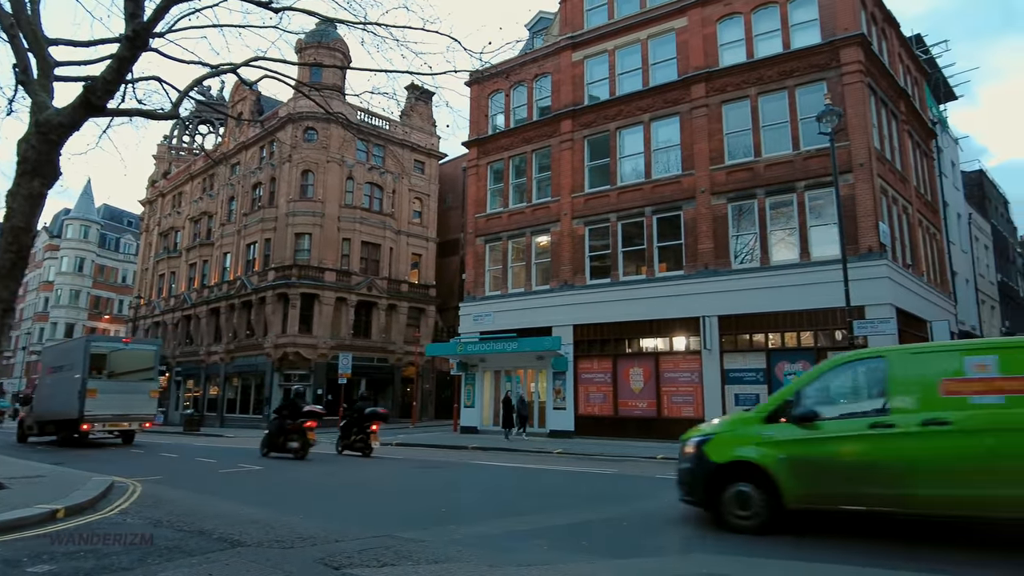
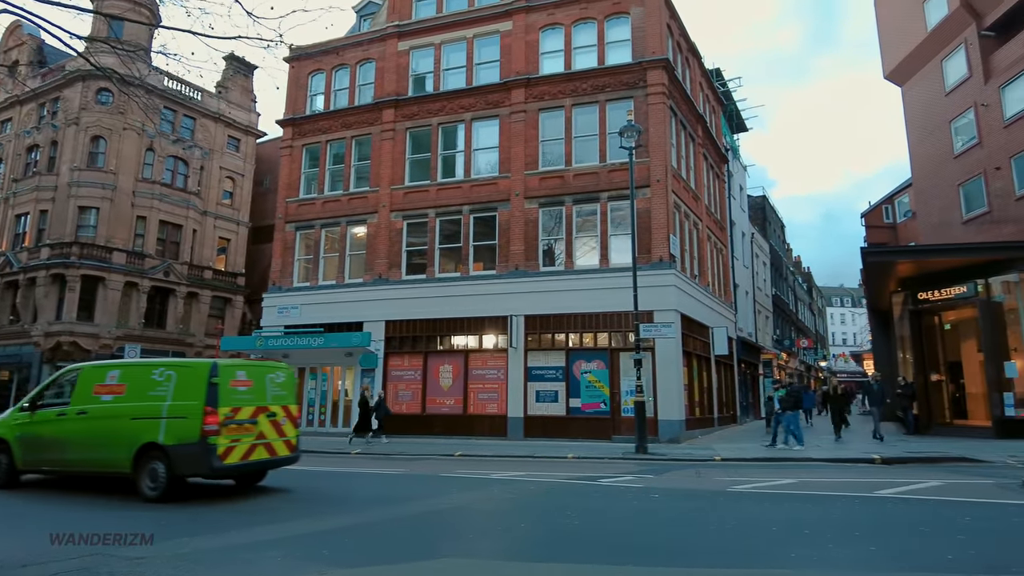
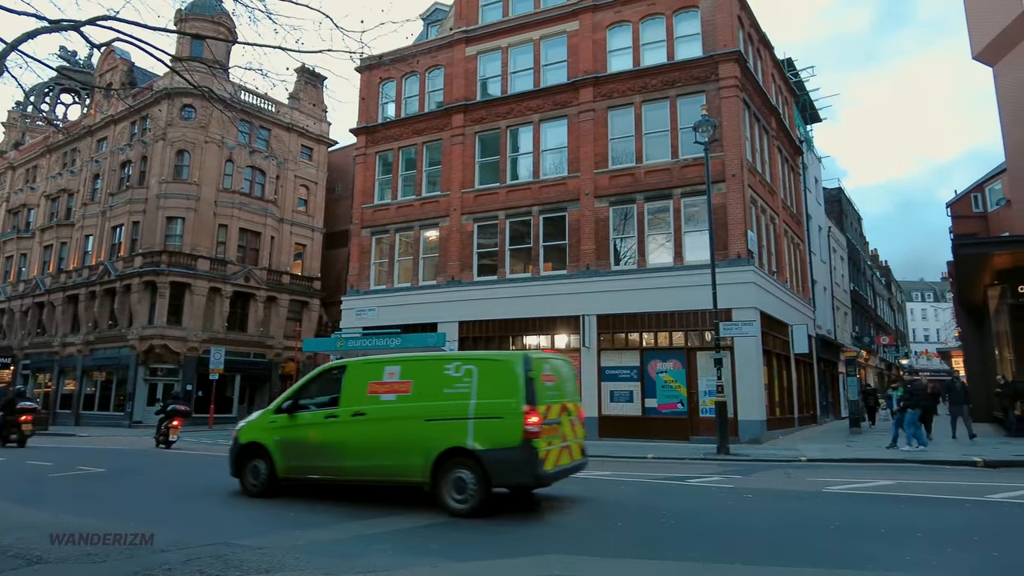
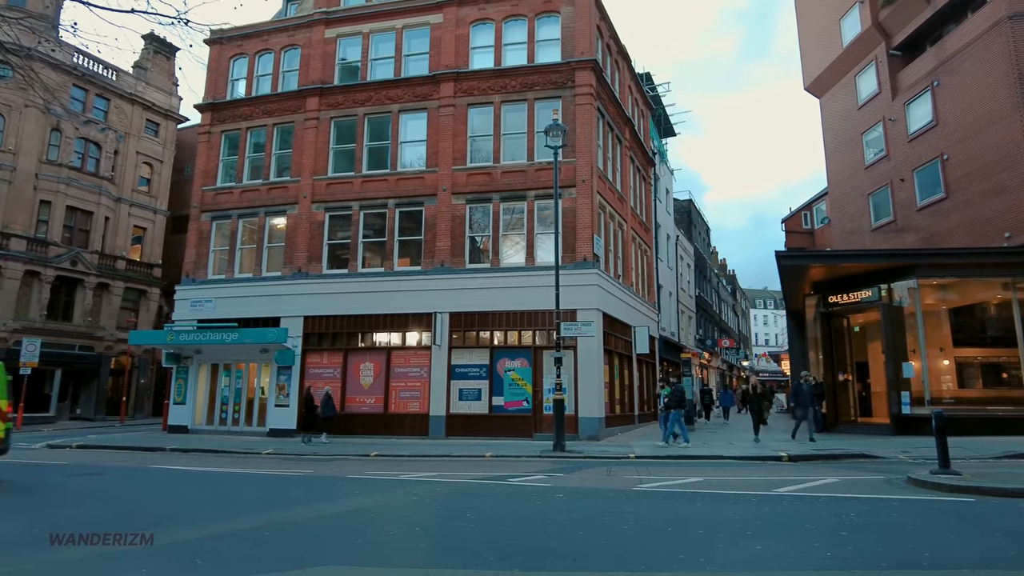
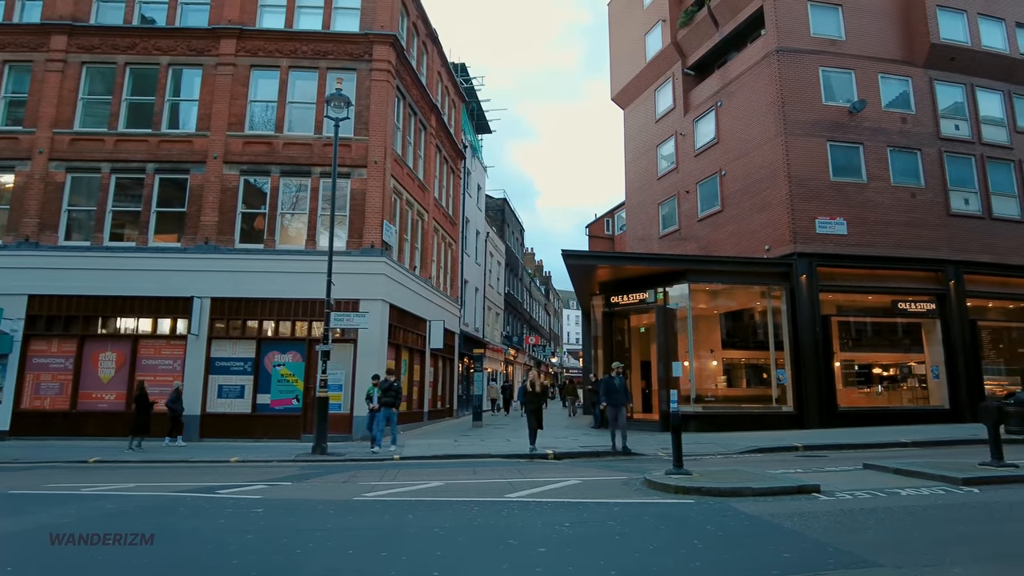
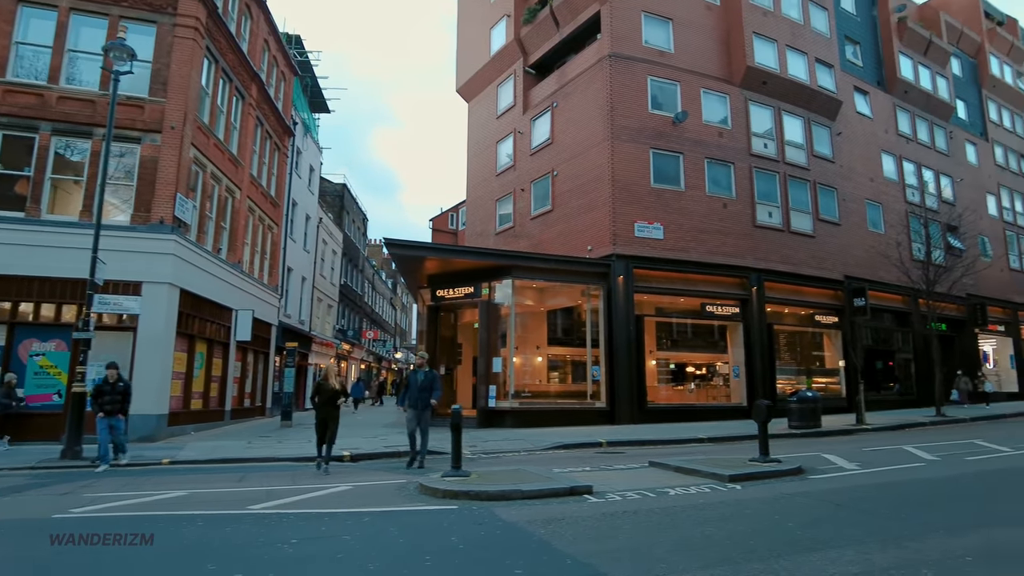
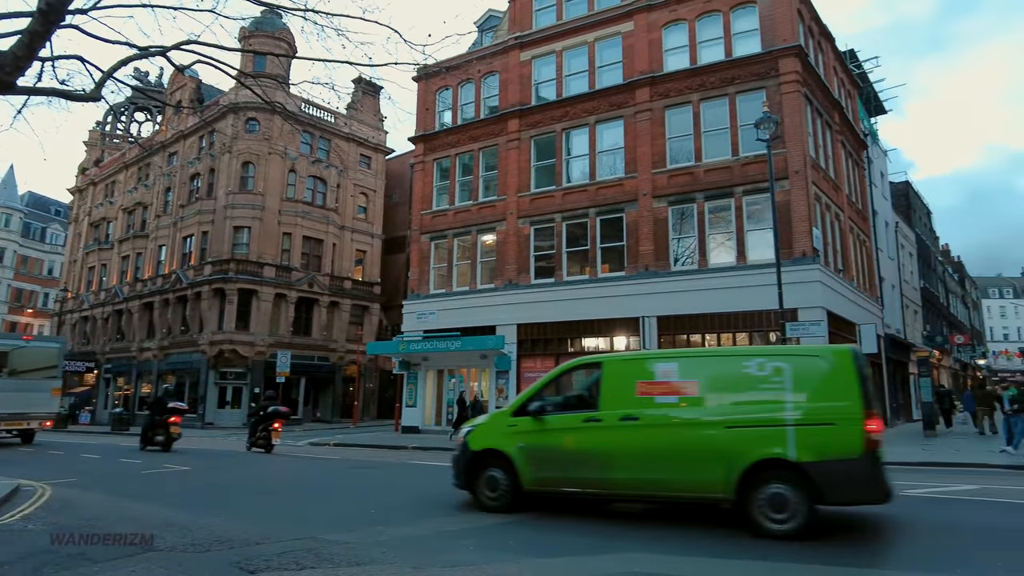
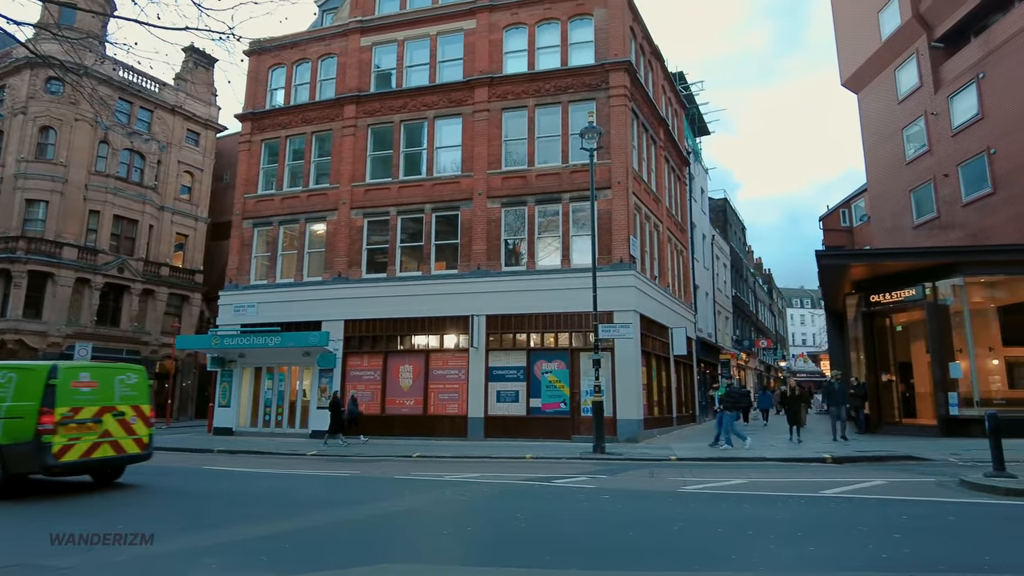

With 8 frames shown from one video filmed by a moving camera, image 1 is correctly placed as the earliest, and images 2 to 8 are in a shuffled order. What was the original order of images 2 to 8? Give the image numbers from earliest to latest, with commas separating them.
7, 3, 2, 8, 4, 5, 6
